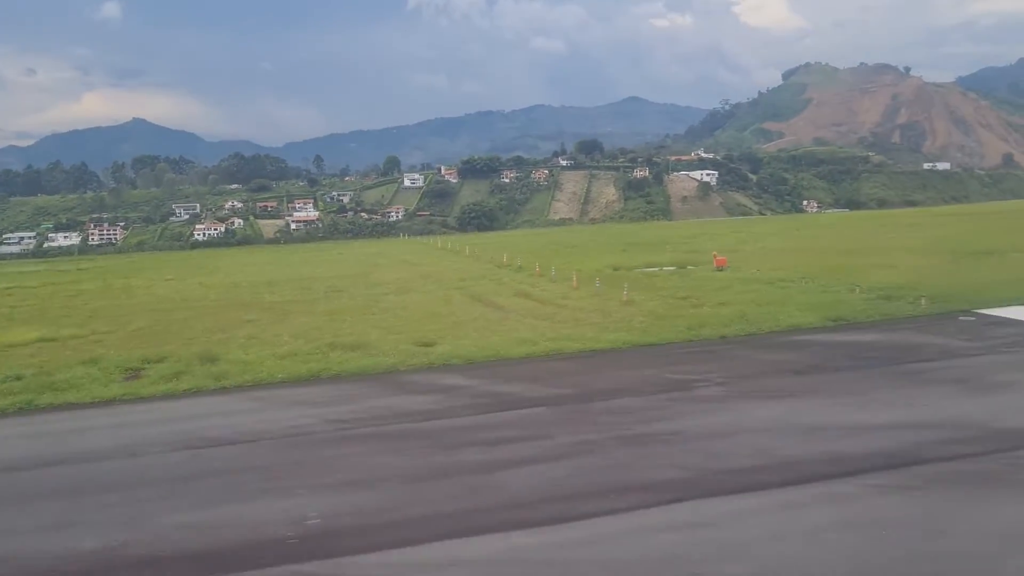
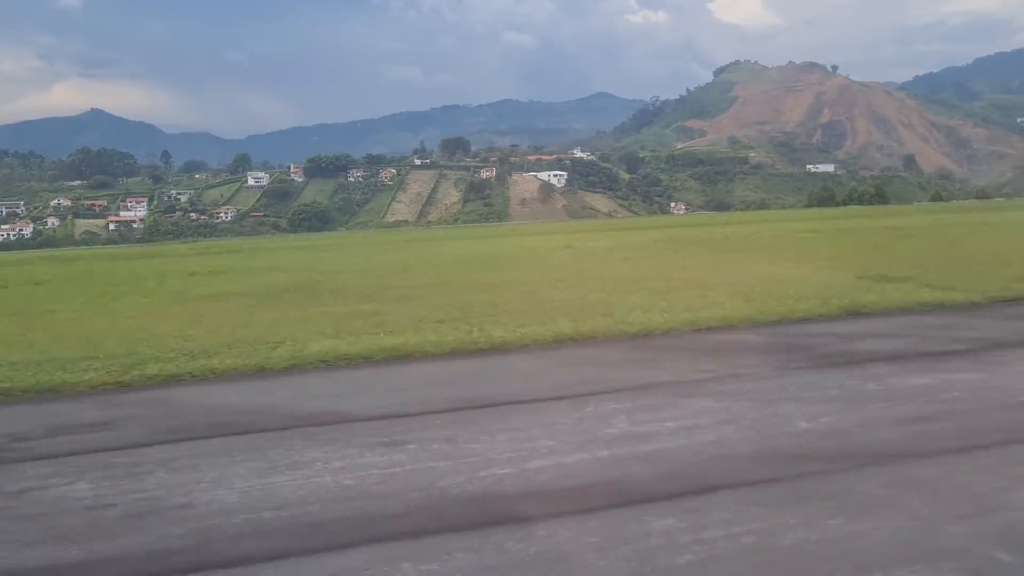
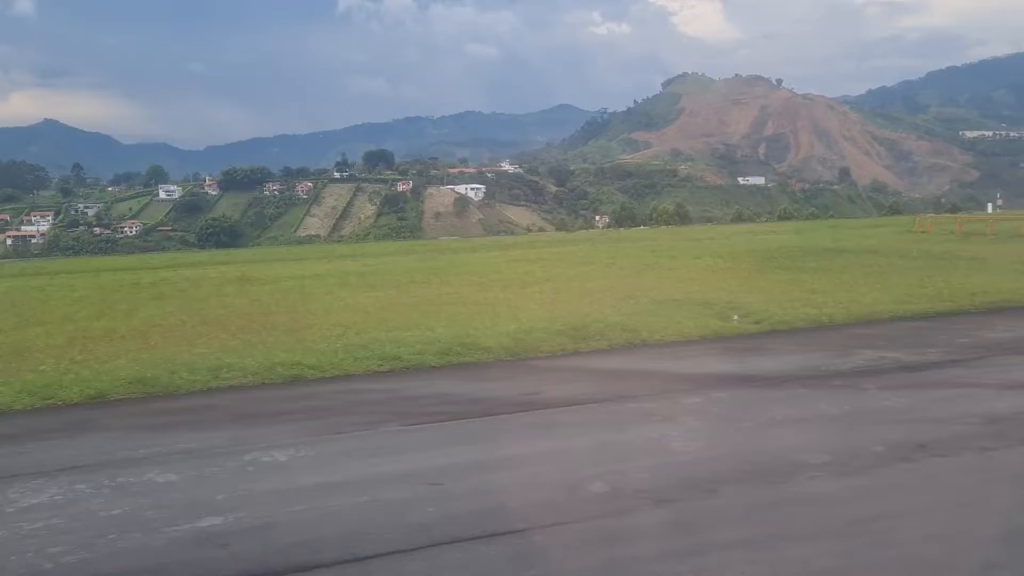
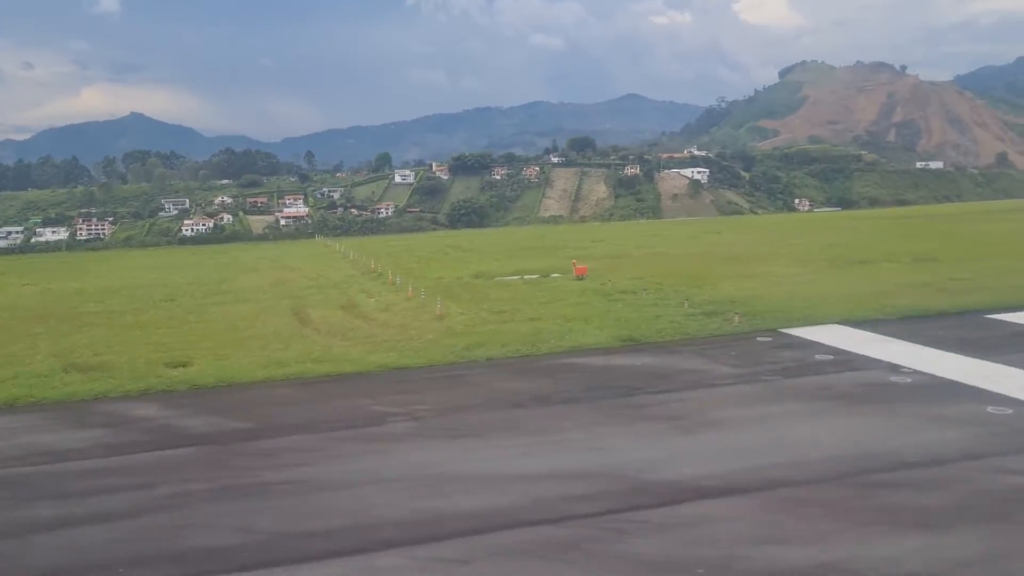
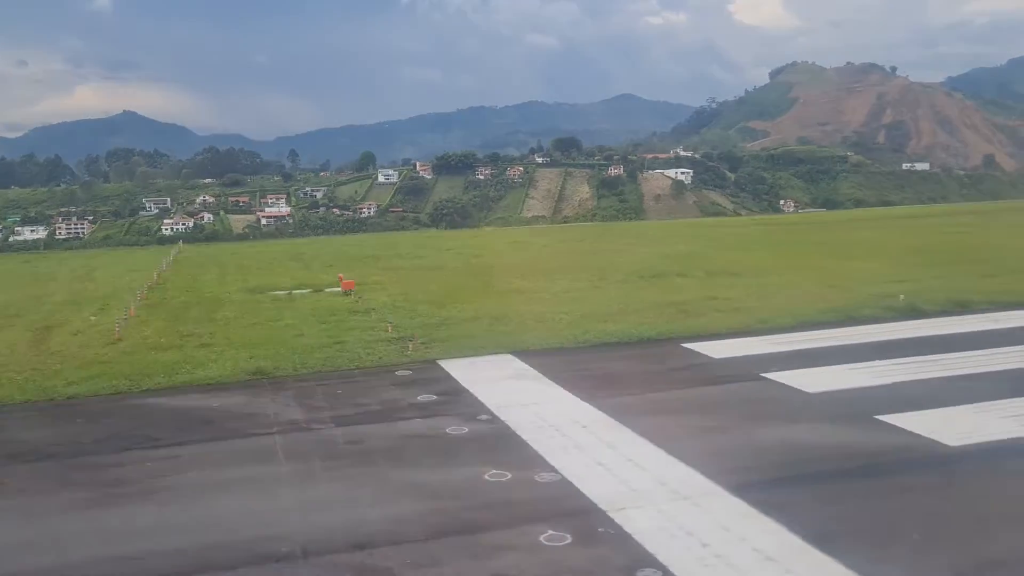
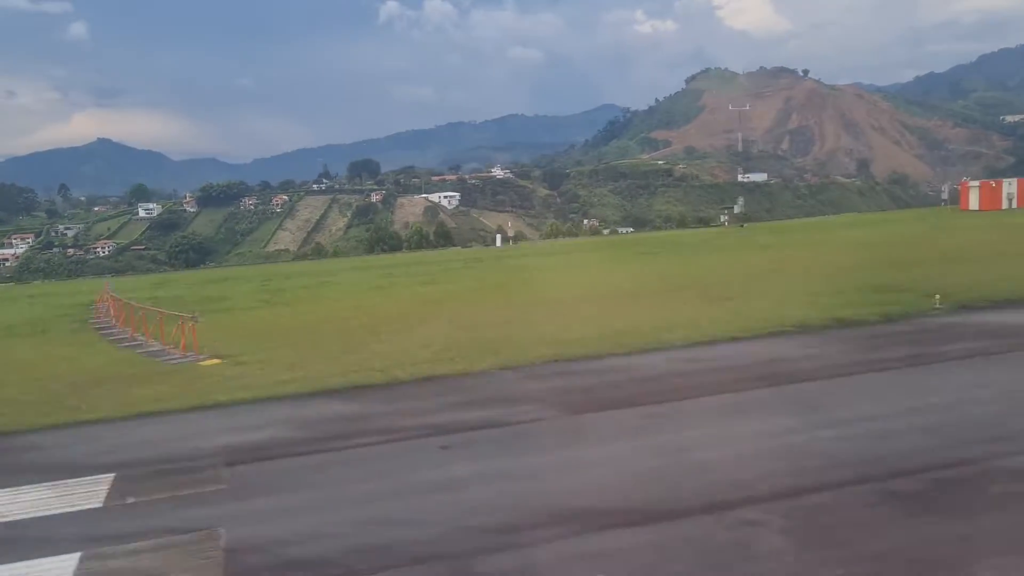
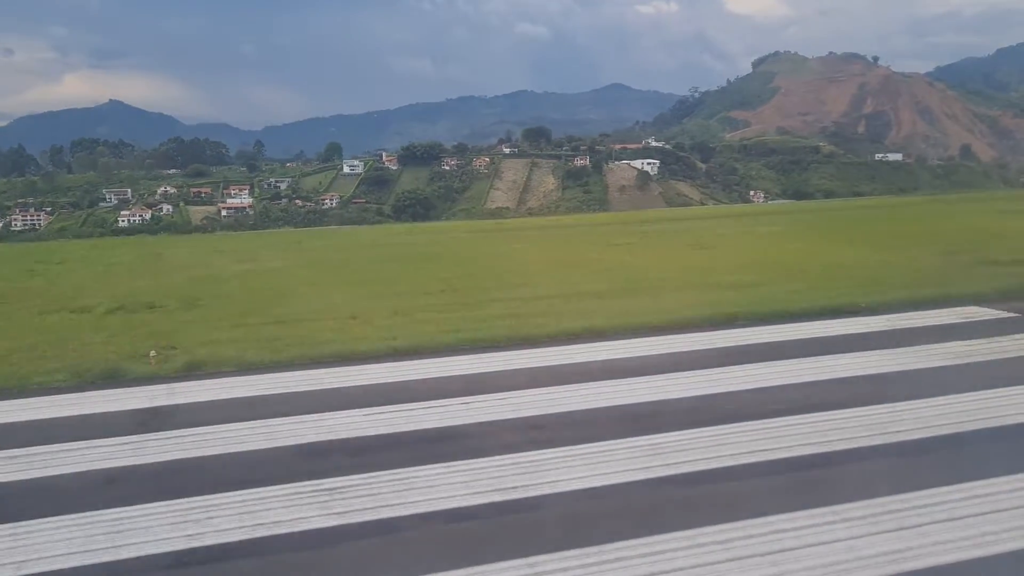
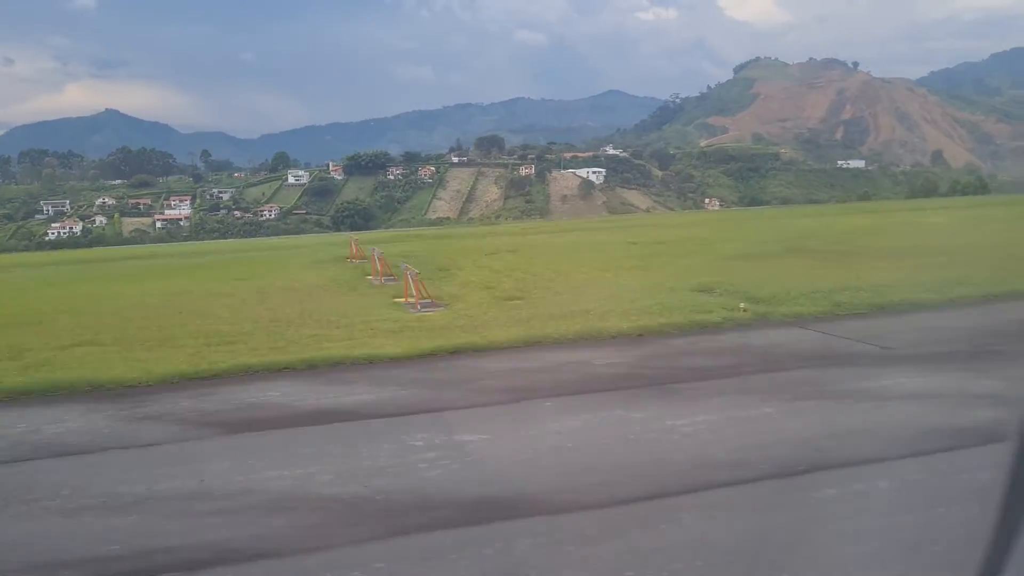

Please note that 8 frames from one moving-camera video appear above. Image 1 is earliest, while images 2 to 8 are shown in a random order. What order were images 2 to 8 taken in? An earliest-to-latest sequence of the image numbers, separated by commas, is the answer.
4, 5, 7, 8, 2, 3, 6
